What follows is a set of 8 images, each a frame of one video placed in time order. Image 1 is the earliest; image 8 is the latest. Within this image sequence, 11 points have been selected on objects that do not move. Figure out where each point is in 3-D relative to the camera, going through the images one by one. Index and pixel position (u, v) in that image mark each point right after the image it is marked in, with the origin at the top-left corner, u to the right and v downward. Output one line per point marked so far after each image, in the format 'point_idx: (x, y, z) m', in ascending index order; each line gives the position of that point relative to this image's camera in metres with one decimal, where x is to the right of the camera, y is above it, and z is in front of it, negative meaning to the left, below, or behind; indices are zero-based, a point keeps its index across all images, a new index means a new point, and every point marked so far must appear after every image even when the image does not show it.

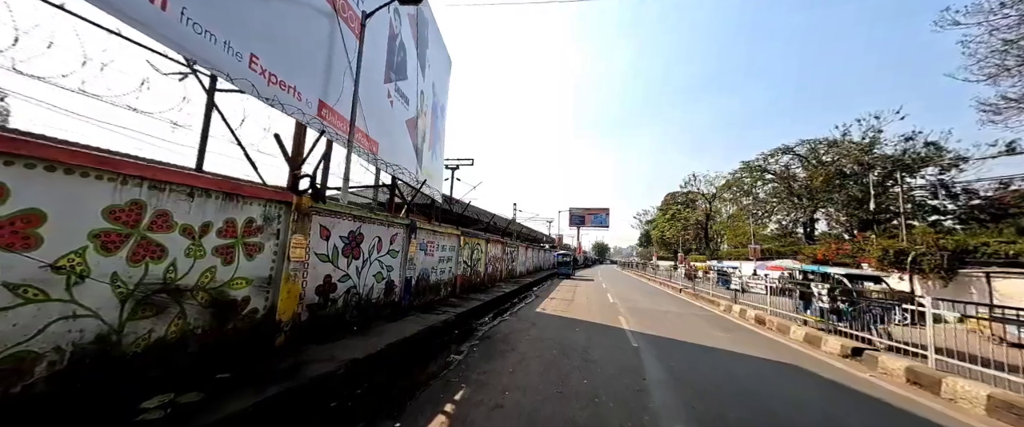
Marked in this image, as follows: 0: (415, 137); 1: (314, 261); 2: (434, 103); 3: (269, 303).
0: (-3.4, +2.7, +11.0) m
1: (-2.9, -0.7, +4.6) m
2: (-3.2, +4.6, +12.8) m
3: (-3.1, -1.1, +3.9) m
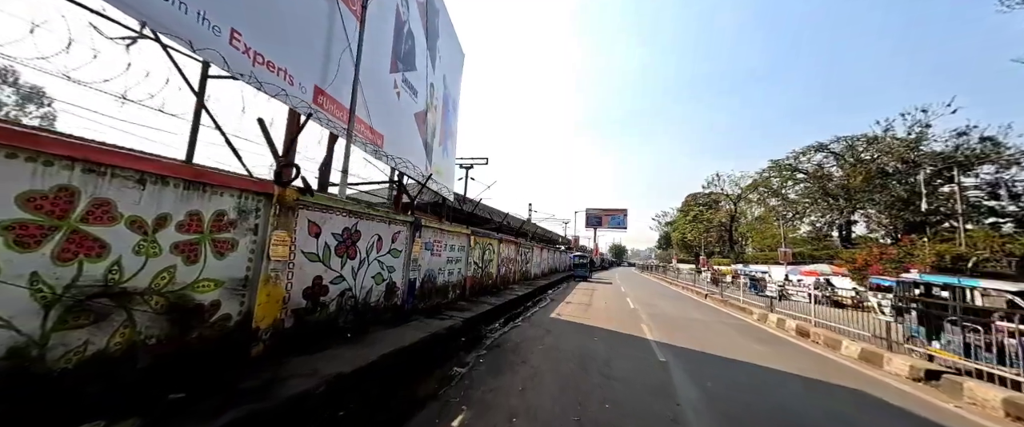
0: (-3.0, +2.8, +10.5) m
1: (-2.8, -0.6, +4.1) m
2: (-2.7, +4.6, +12.4) m
3: (-3.0, -1.1, +3.5) m
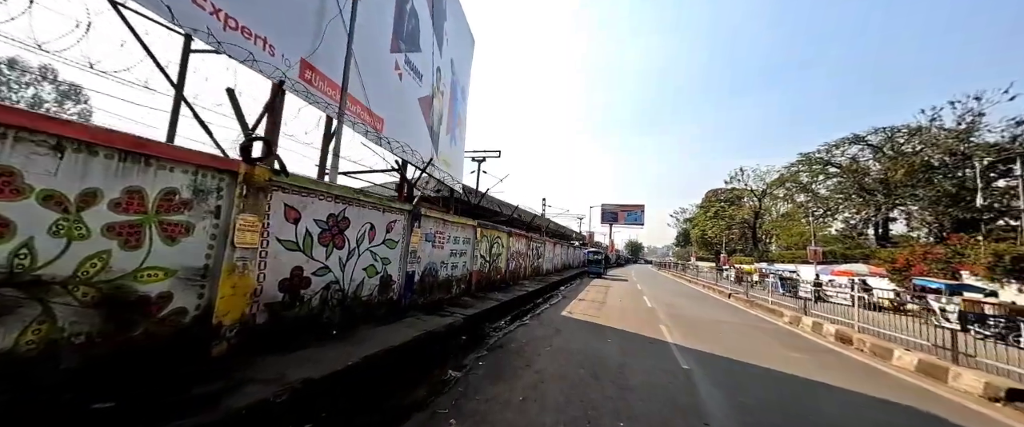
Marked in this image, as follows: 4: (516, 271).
0: (-2.6, +3.1, +10.0) m
1: (-2.8, -0.4, +3.7) m
2: (-2.2, +5.0, +11.8) m
3: (-3.0, -0.9, +3.0) m
4: (+0.2, -2.6, +13.6) m
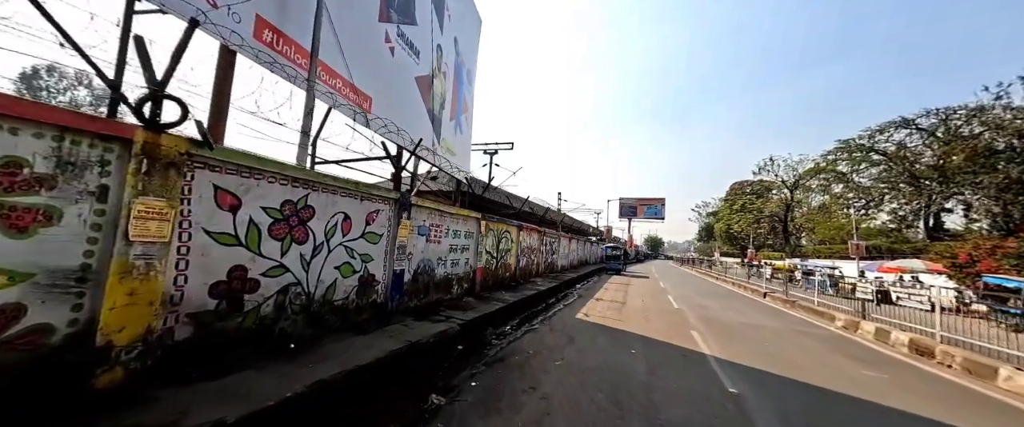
0: (-2.4, +3.3, +9.1) m
1: (-2.9, -0.3, +2.9) m
2: (-1.9, +5.2, +10.9) m
3: (-3.1, -0.7, +2.2) m
4: (+0.6, -2.3, +12.6) m
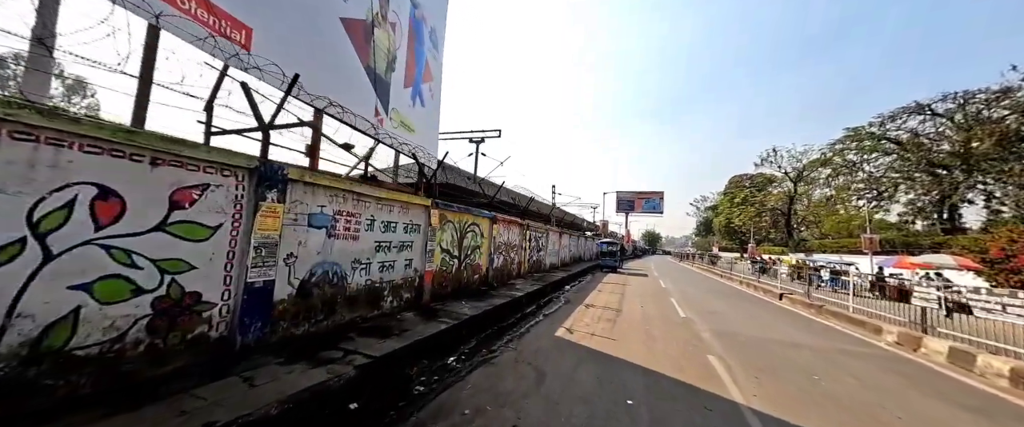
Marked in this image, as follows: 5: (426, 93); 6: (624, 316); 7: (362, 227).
0: (-3.2, +3.6, +7.1) m
1: (-3.6, -0.1, +0.9) m
2: (-2.8, +5.5, +8.8) m
3: (-3.9, -0.5, +0.3) m
4: (-0.2, -1.9, +10.7) m
5: (-2.8, +3.9, +9.9) m
6: (+3.1, -2.8, +8.5) m
7: (-2.3, -0.2, +4.9) m
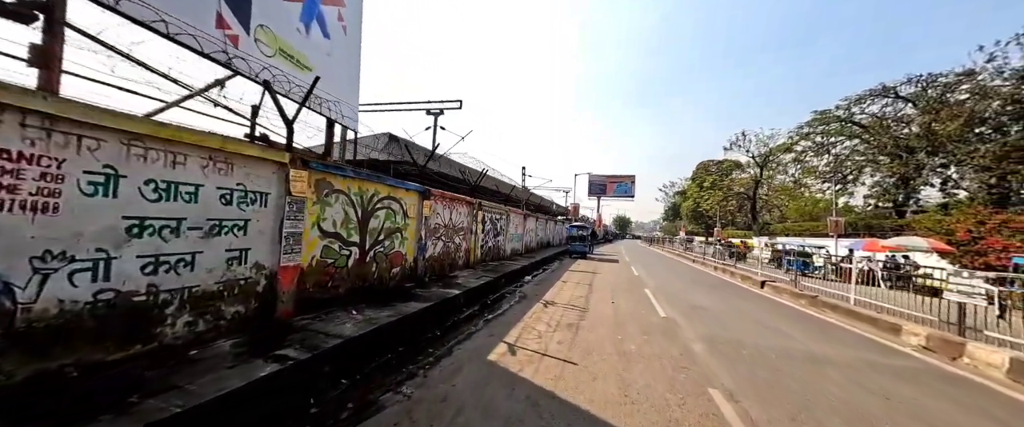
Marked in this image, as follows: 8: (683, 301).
0: (-4.5, +4.1, +4.4) m
1: (-4.4, +0.1, -1.6) m
2: (-4.2, +6.1, +6.1) m
3: (-4.6, -0.4, -2.3) m
4: (-1.8, -1.2, +8.5) m
5: (-4.2, +4.5, +7.2) m
6: (+1.7, -2.2, +6.7) m
7: (-3.4, +0.2, +2.4) m
8: (+4.7, -2.4, +8.5) m
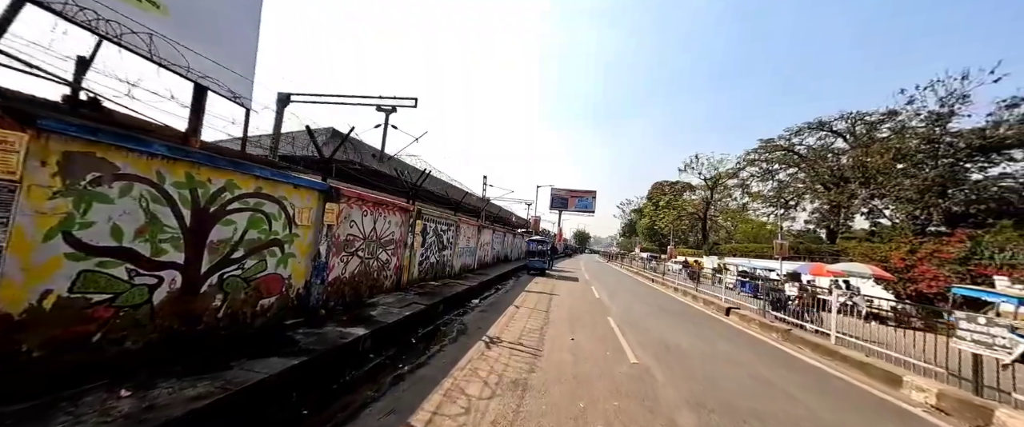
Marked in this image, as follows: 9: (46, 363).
0: (-5.1, +4.2, +2.3) m
1: (-4.4, +0.4, -3.8) m
2: (-4.9, +6.1, +4.1) m
3: (-4.5, -0.1, -4.5) m
4: (-3.1, -1.4, +6.5) m
5: (-5.1, +4.5, +5.2) m
6: (+0.5, -2.5, +5.1) m
7: (-3.9, +0.3, +0.4) m
8: (+3.3, -2.9, +7.3) m
9: (-3.6, -1.3, +2.5) m
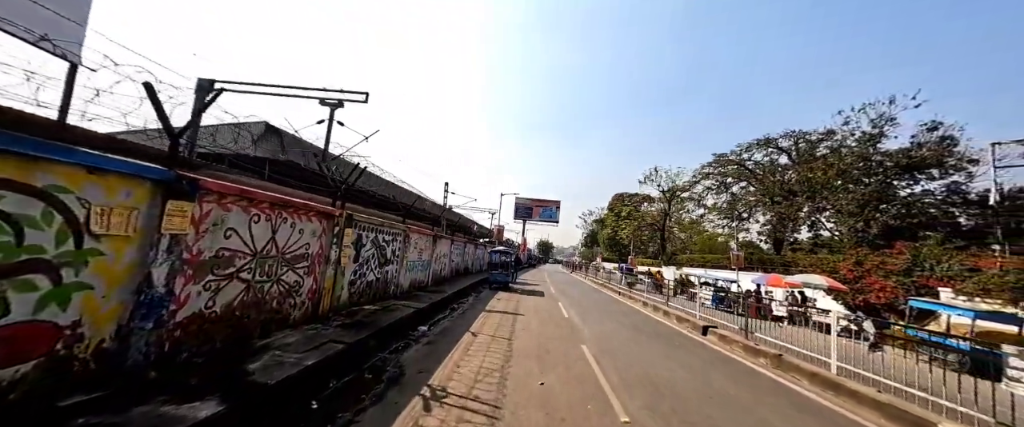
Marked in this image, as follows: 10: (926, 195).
0: (-5.3, +4.2, +0.4) m
1: (-3.9, +0.6, -5.8) m
2: (-5.2, +6.1, +2.2) m
3: (-4.0, +0.2, -6.4) m
4: (-3.8, -1.5, +4.6) m
5: (-5.6, +4.5, +3.2) m
6: (-0.1, -2.6, +3.5) m
7: (-3.9, +0.5, -1.6) m
8: (+2.4, -3.1, +6.0) m
9: (-3.9, -1.2, +0.5) m
10: (+26.2, +1.2, +19.6) m
